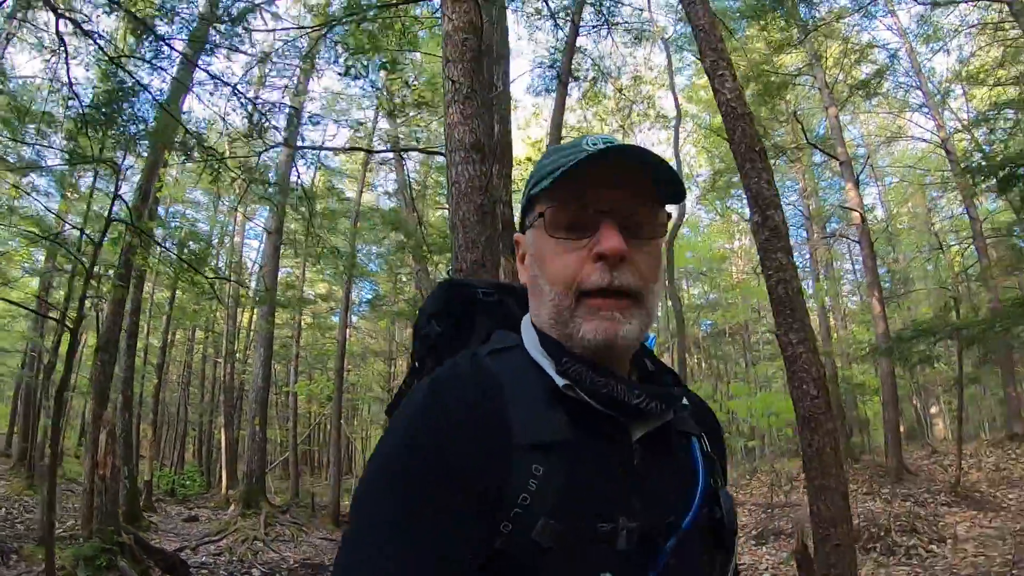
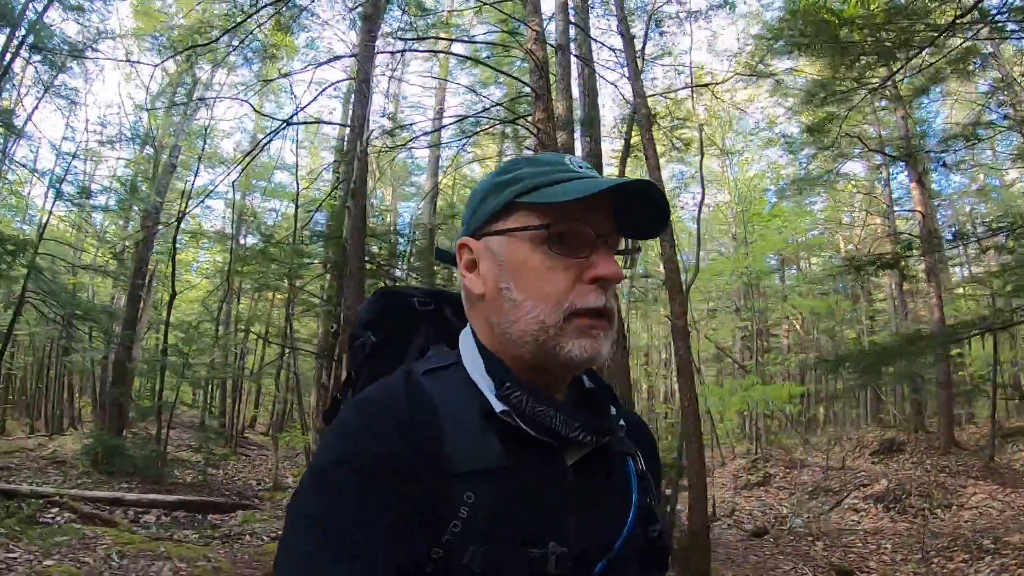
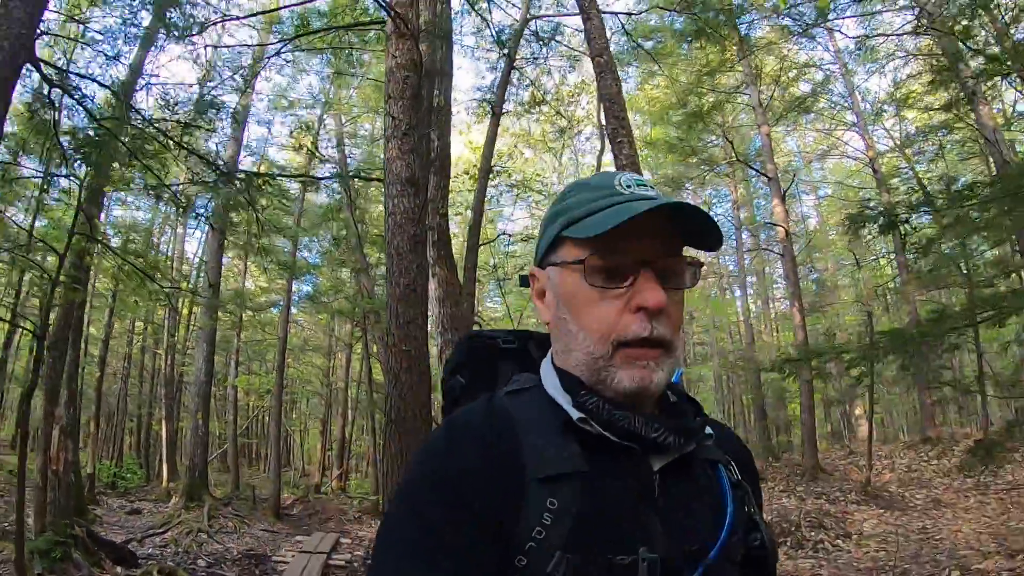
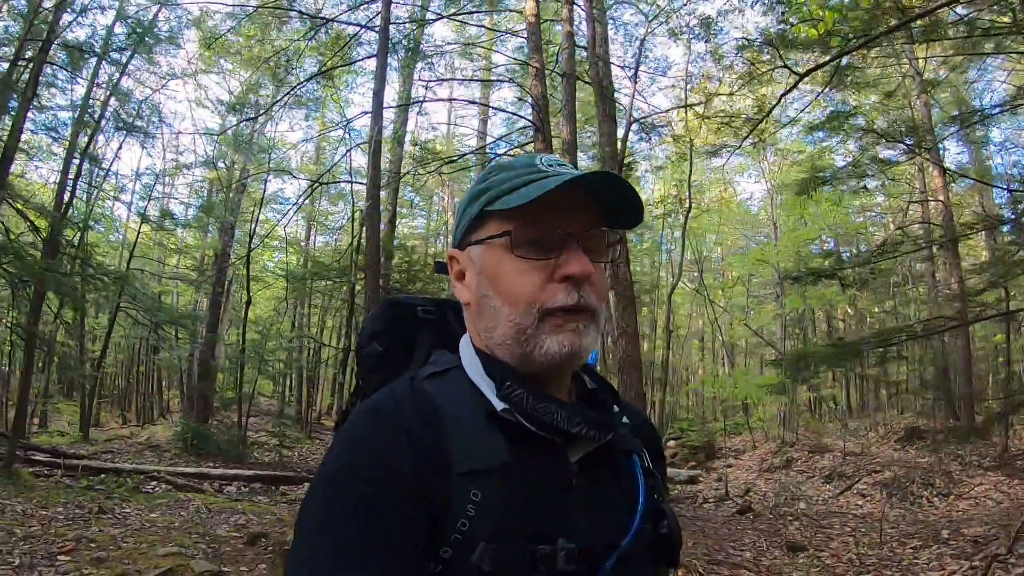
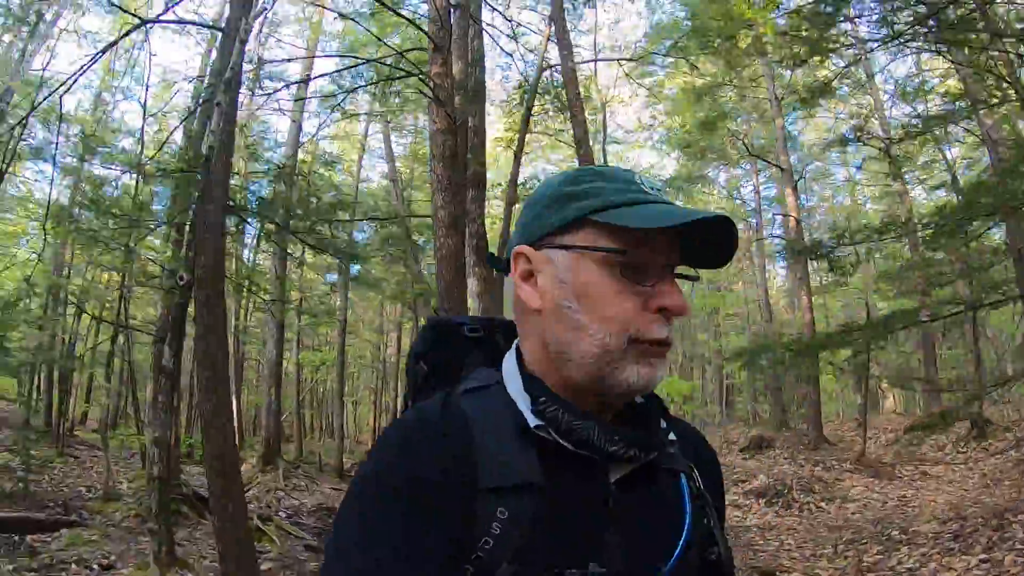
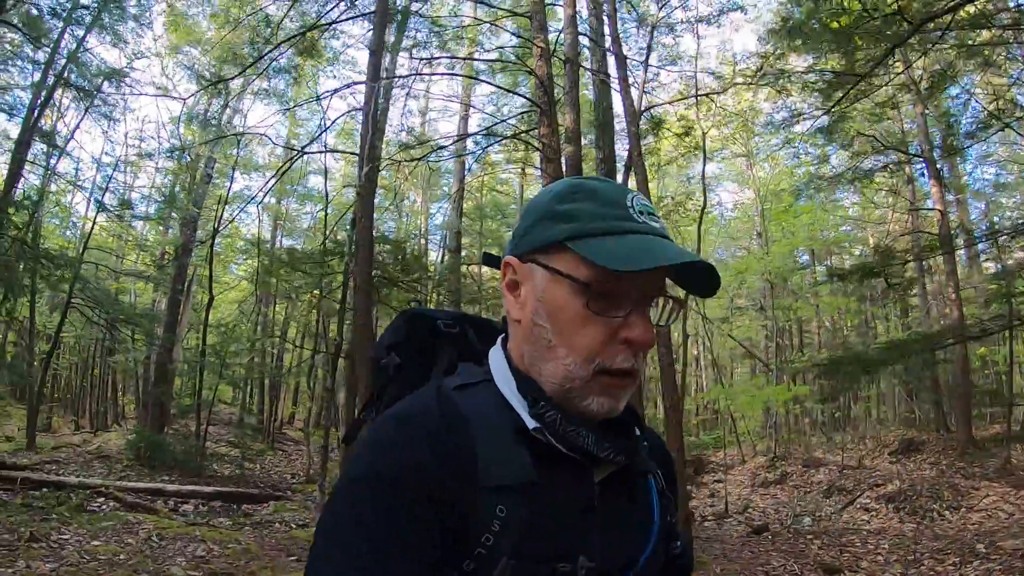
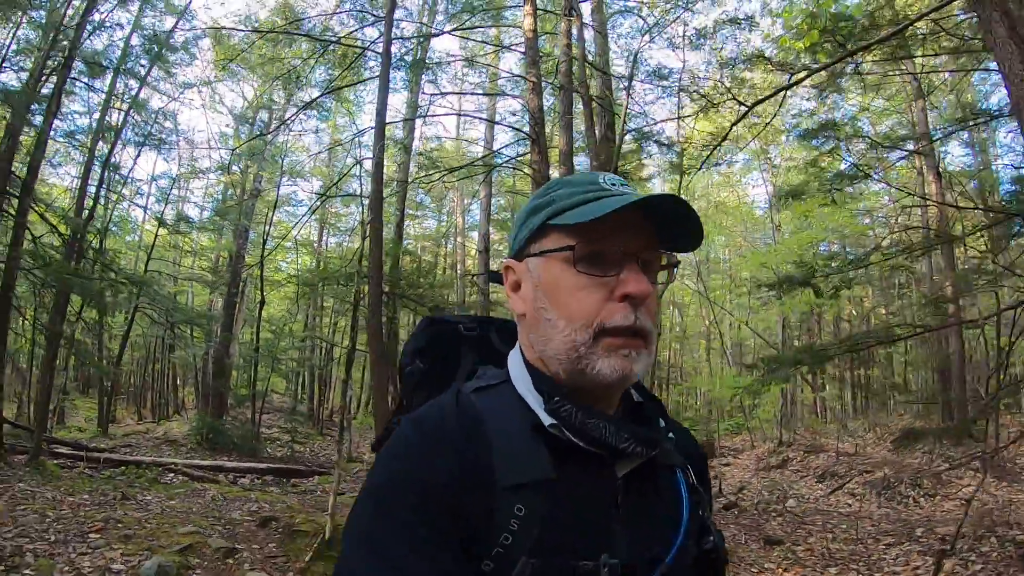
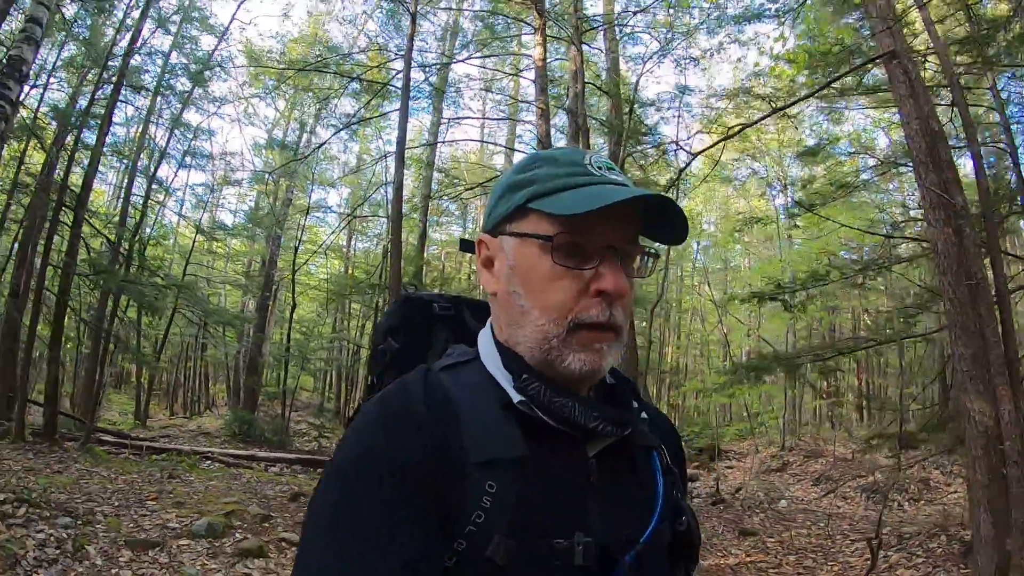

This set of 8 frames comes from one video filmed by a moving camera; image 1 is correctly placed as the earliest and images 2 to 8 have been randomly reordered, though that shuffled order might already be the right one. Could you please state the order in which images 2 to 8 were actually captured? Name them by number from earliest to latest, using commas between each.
3, 5, 2, 6, 4, 7, 8
